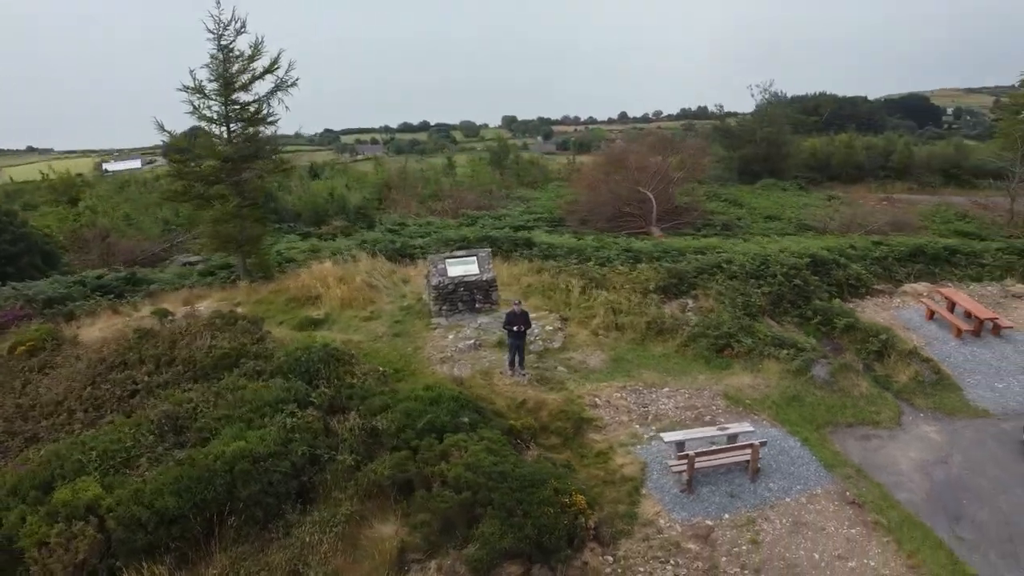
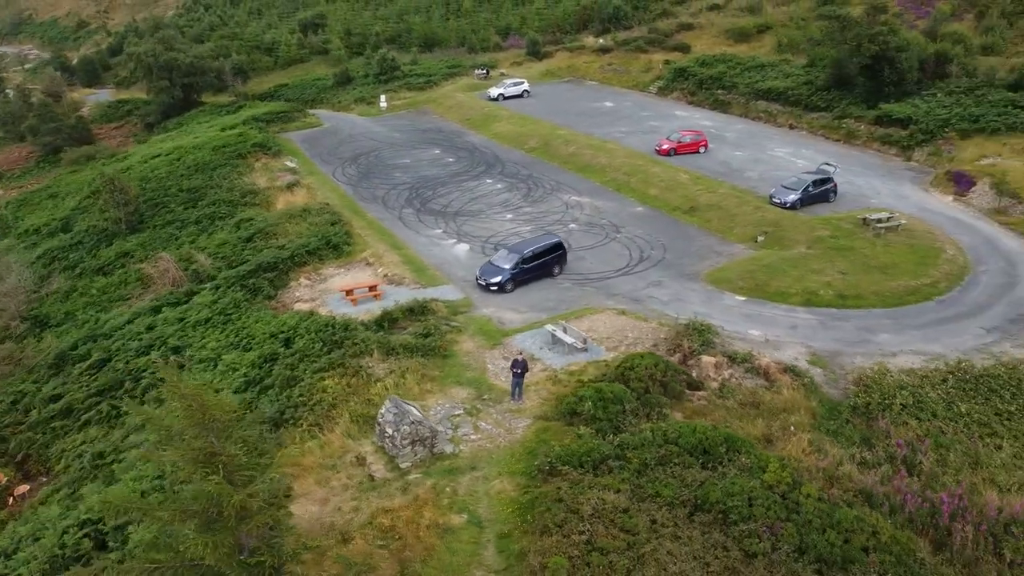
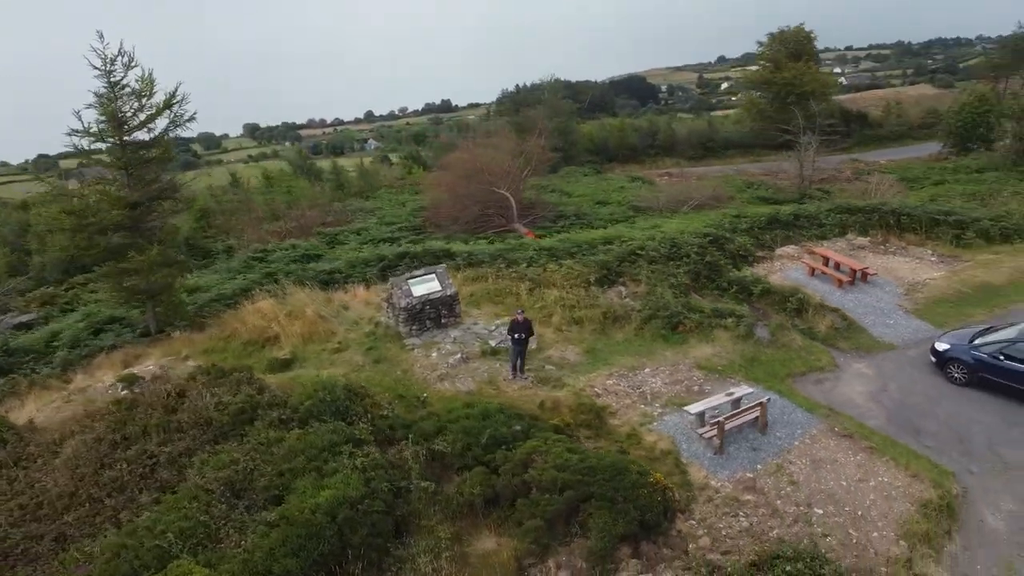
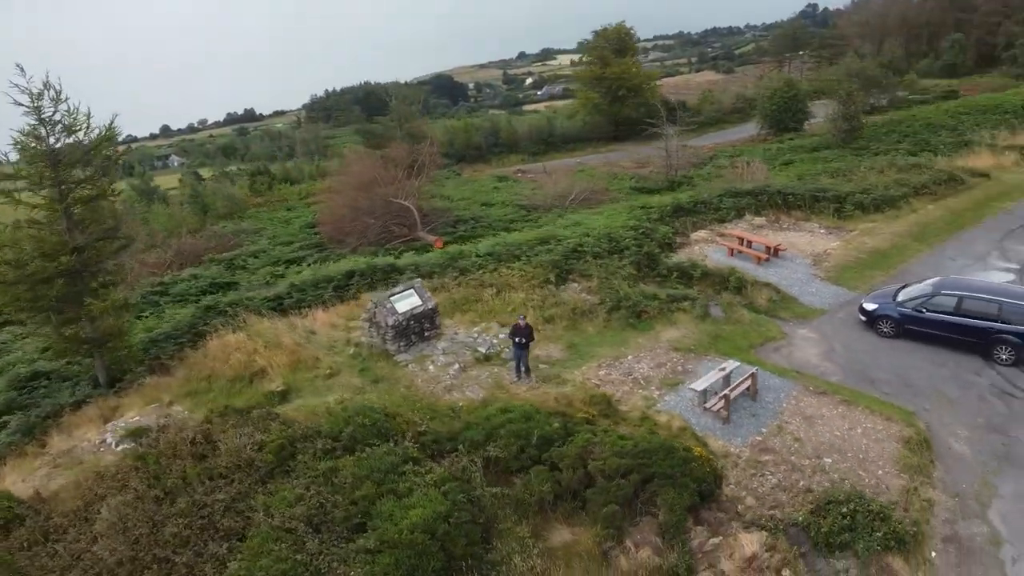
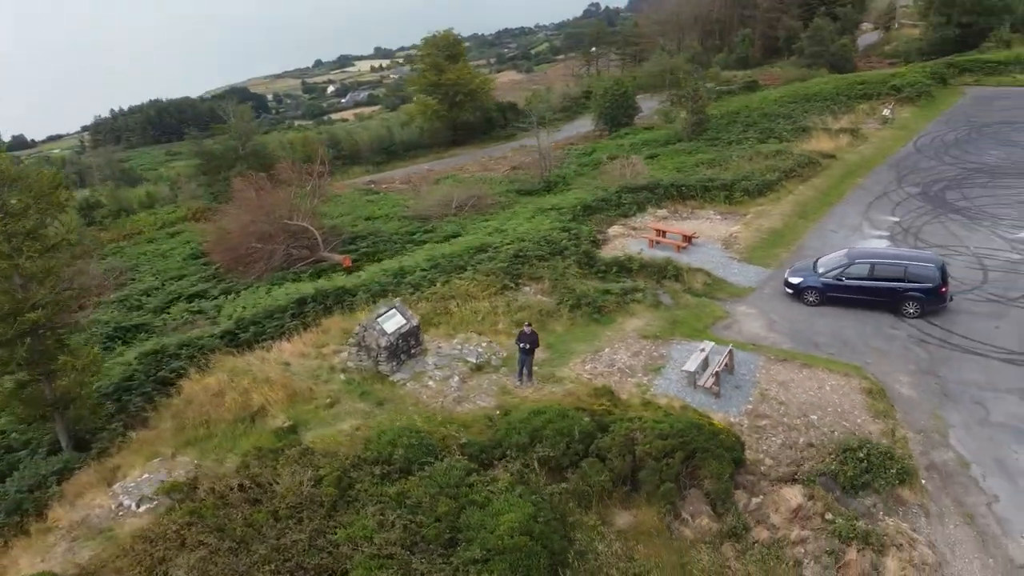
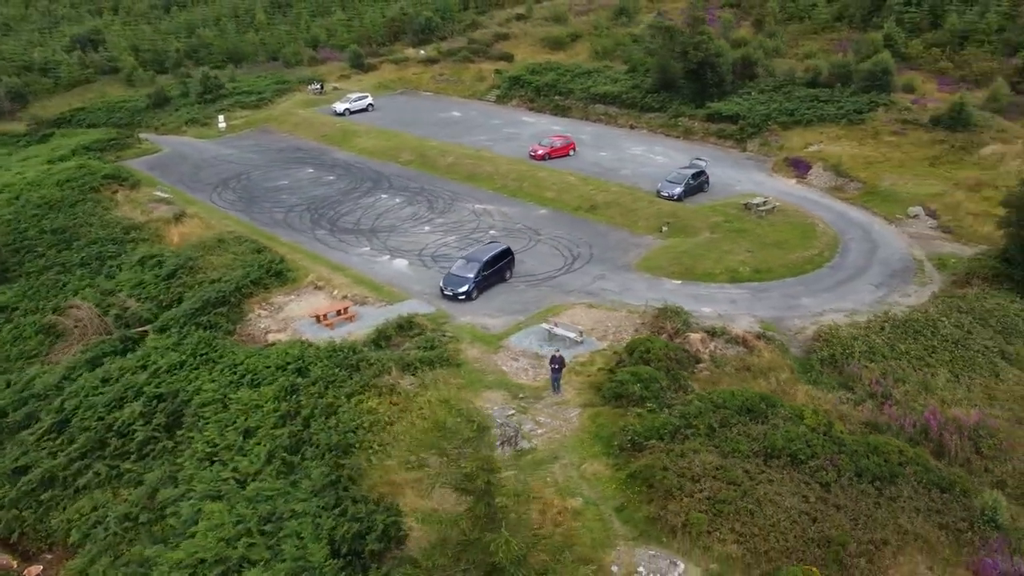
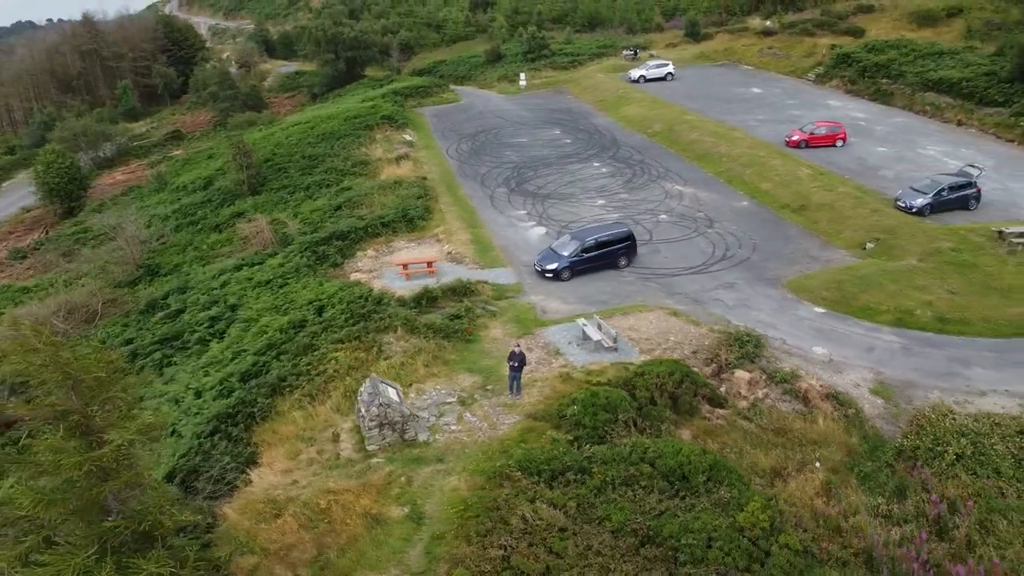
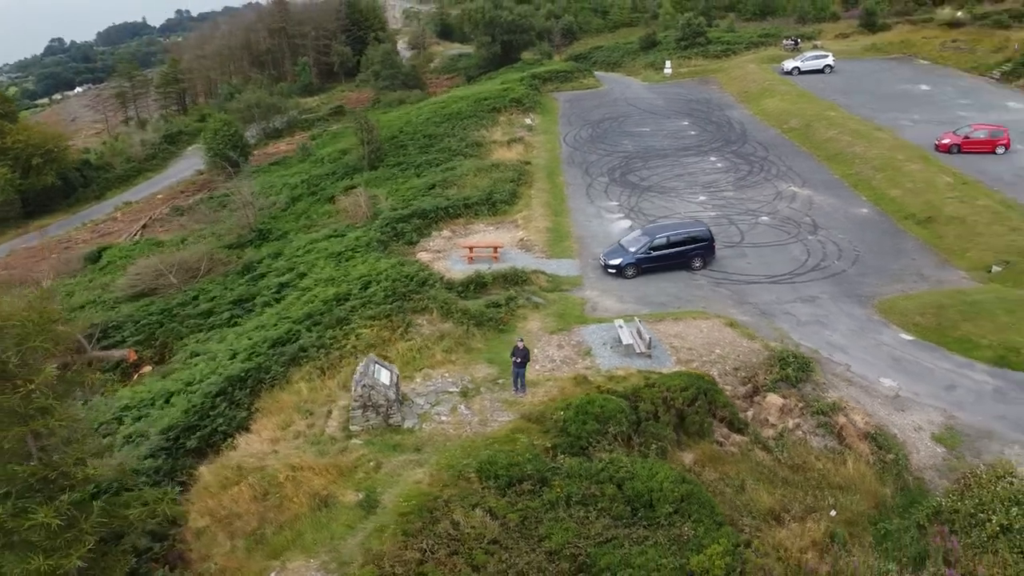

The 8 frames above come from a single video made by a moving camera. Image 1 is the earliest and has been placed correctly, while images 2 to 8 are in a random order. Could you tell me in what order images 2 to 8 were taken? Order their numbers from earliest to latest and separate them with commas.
3, 4, 5, 8, 7, 2, 6
